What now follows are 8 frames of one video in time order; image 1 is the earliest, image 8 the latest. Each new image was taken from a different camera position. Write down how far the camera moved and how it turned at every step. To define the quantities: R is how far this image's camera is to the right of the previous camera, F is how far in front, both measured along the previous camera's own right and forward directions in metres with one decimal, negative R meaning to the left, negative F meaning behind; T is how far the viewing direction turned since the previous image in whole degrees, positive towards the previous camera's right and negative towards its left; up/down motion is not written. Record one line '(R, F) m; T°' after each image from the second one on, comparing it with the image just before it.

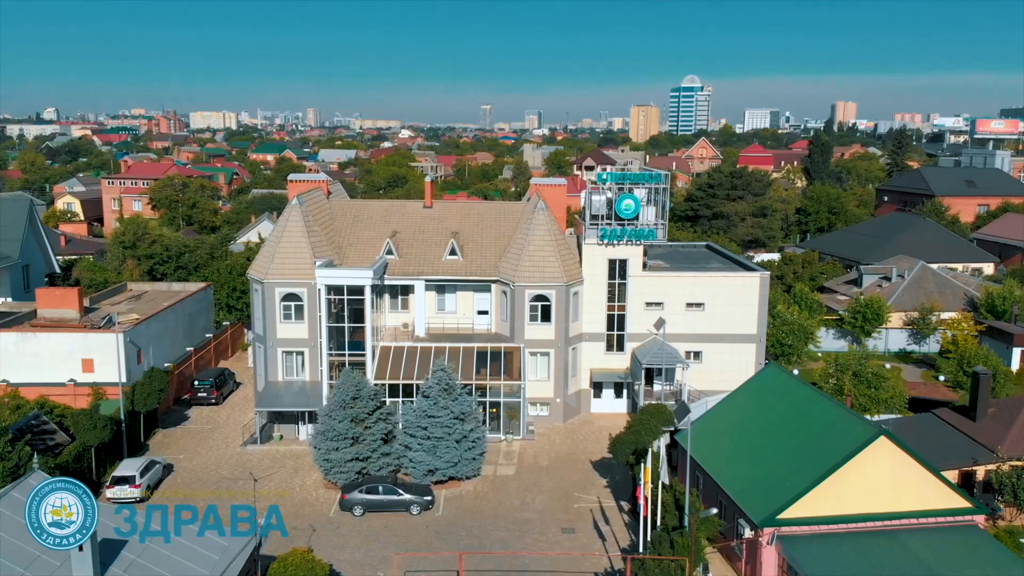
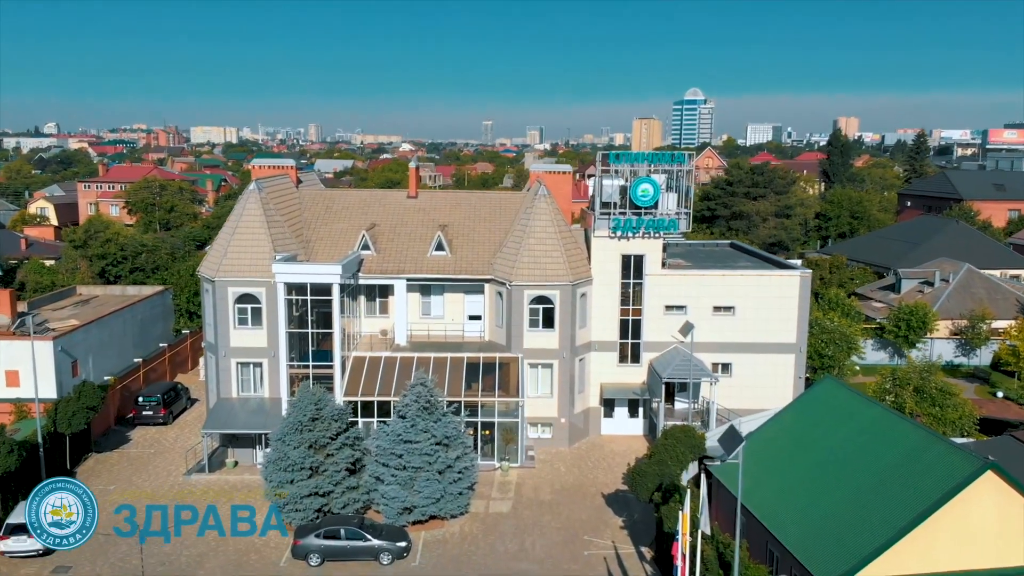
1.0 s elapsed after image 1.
(+0.2, +6.0) m; 0°
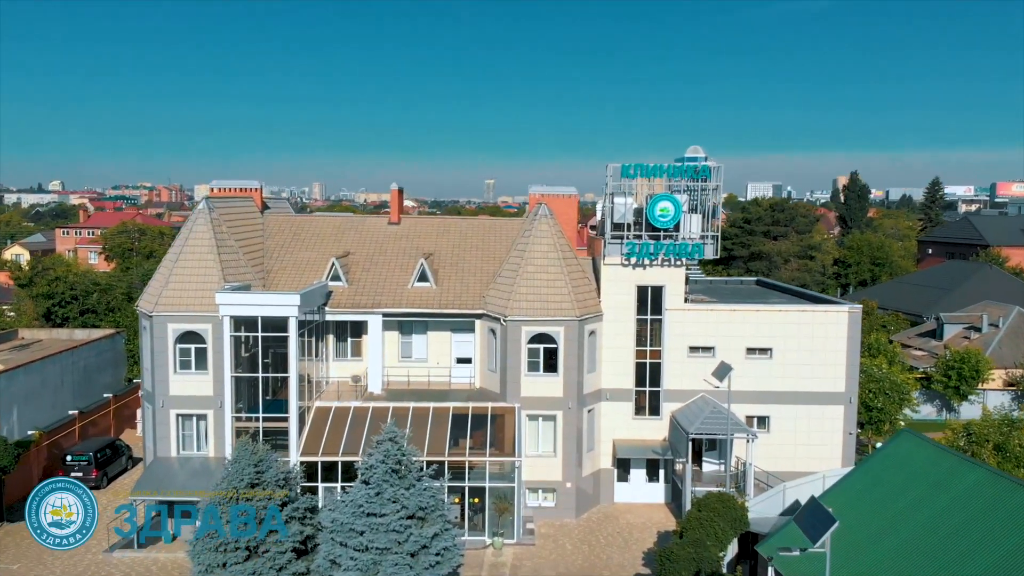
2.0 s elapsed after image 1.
(+0.2, +5.4) m; 0°
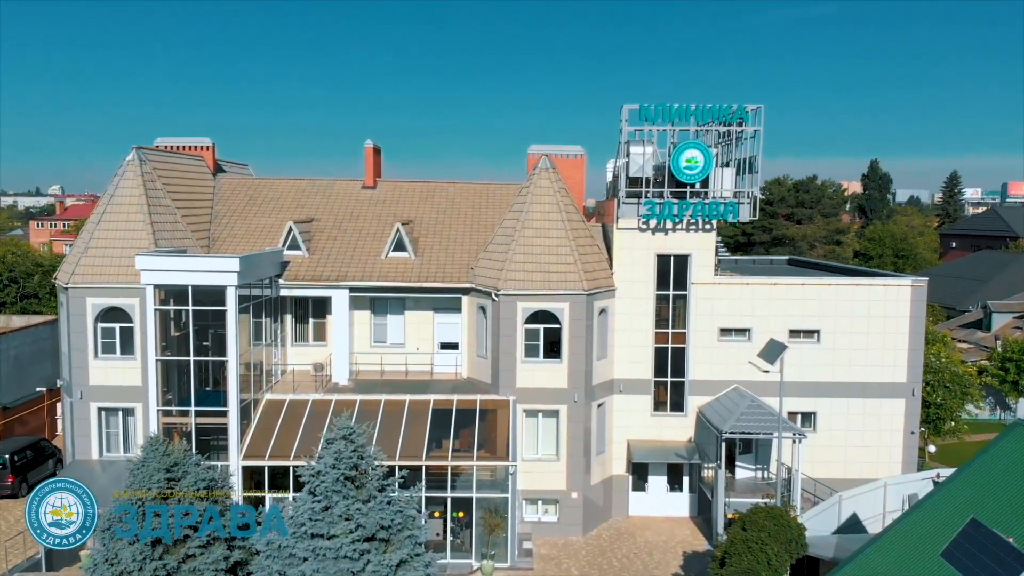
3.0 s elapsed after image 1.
(+0.2, +5.0) m; 0°
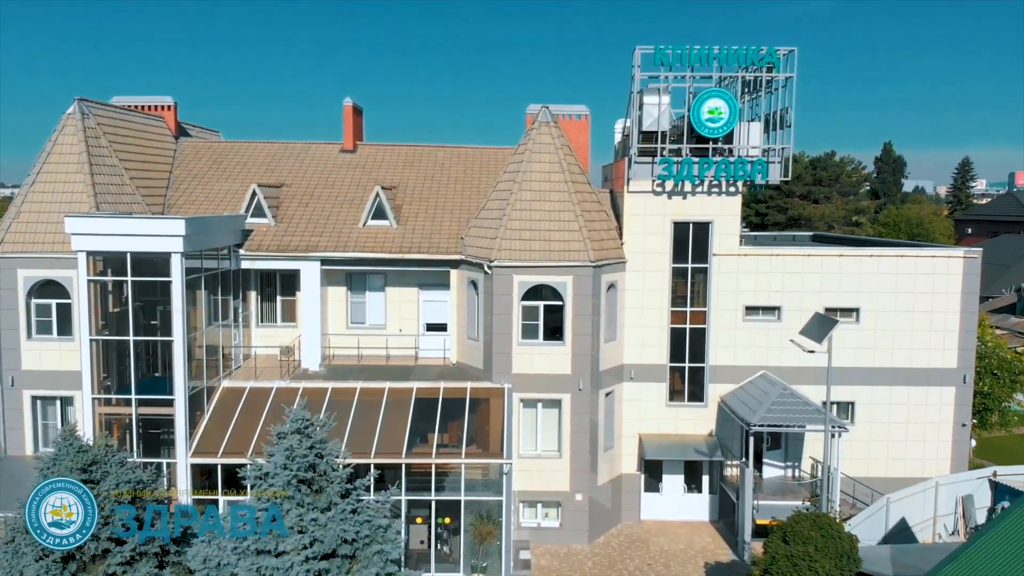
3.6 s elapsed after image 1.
(+0.1, +3.0) m; 0°
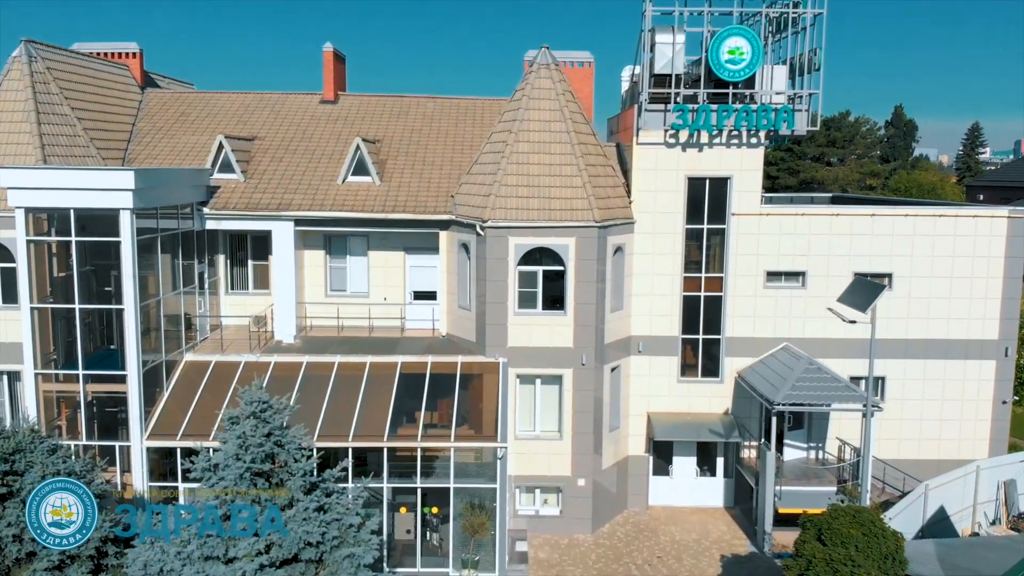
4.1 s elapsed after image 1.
(+0.1, +2.1) m; 0°
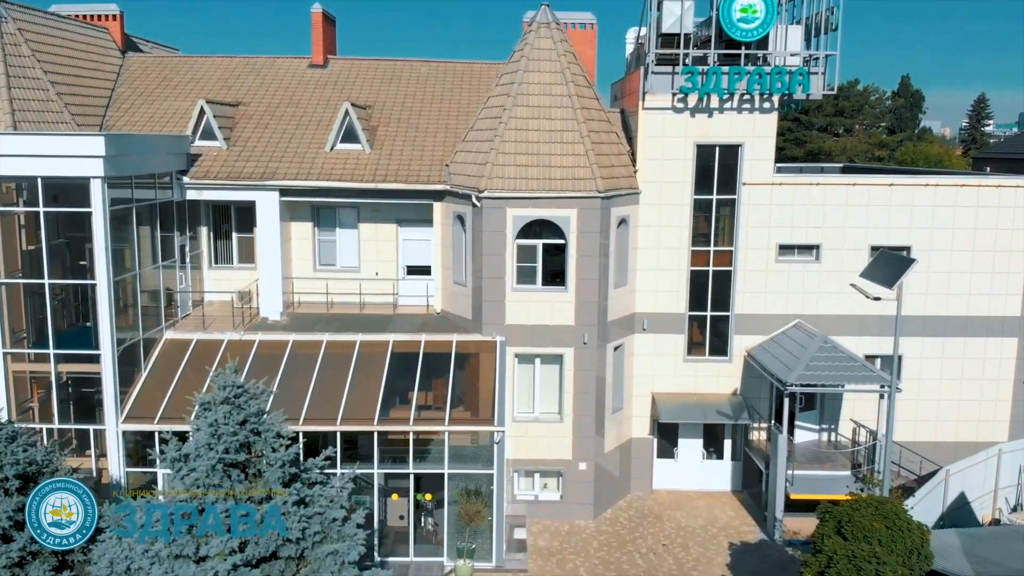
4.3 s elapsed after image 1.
(0.0, +1.0) m; 0°
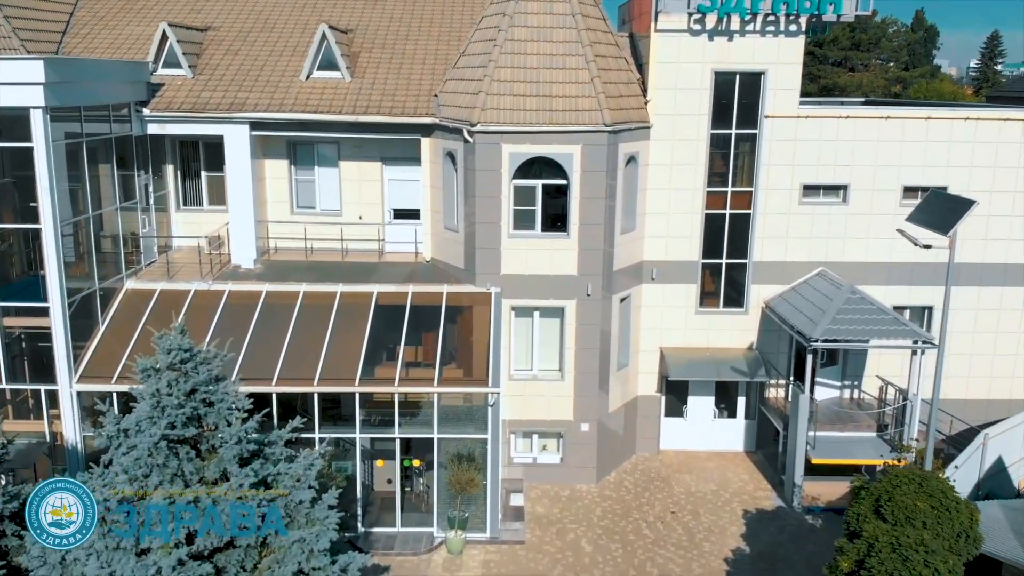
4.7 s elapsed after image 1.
(+0.1, +1.6) m; 0°
